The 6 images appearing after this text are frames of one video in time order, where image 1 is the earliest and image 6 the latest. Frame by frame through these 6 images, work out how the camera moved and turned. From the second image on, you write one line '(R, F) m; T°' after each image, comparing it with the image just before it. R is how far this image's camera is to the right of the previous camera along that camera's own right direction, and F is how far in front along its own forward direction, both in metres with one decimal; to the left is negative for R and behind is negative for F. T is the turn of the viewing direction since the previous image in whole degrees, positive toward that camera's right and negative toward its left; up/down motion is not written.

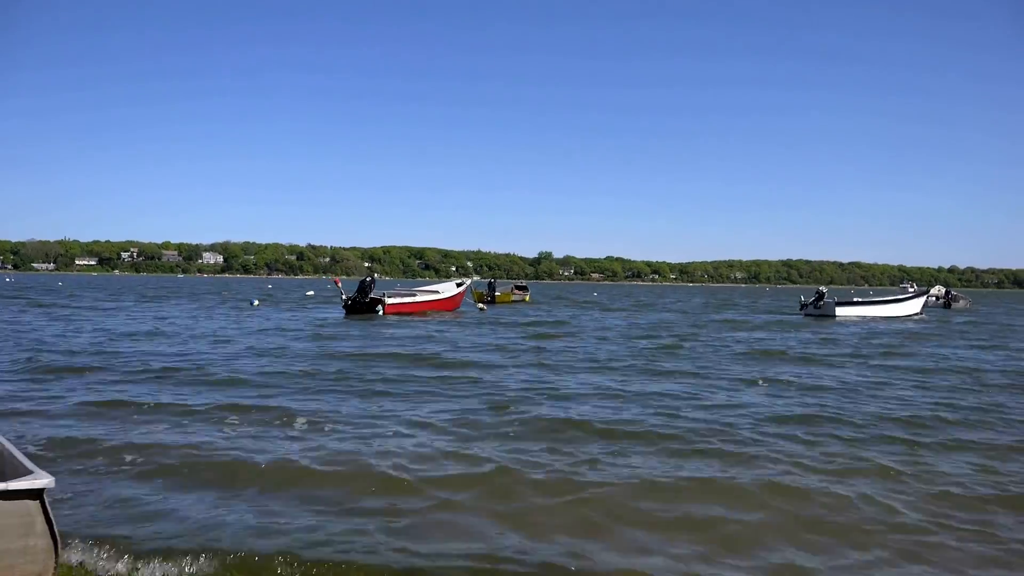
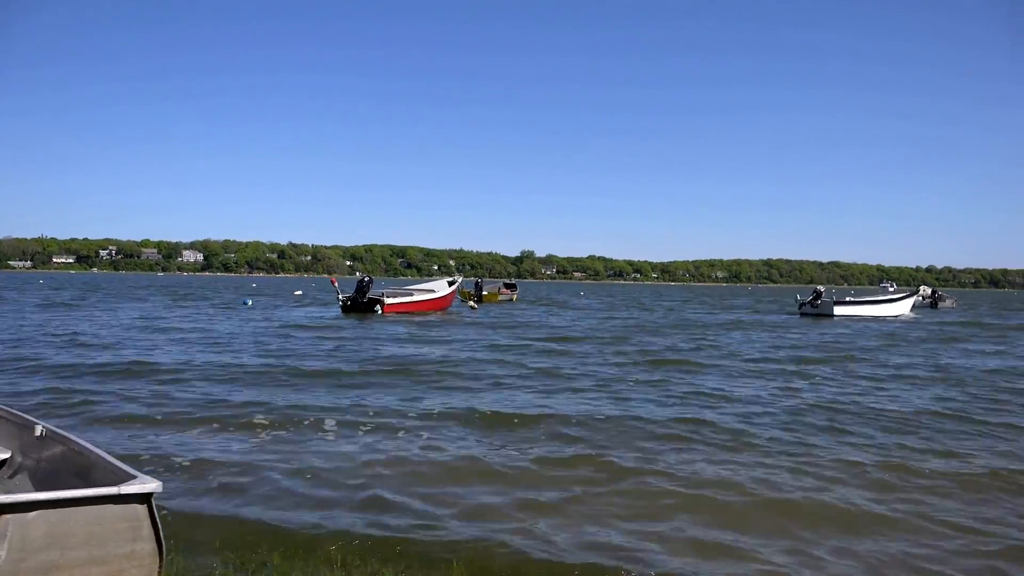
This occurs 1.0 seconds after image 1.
(-0.6, 0.0) m; +1°
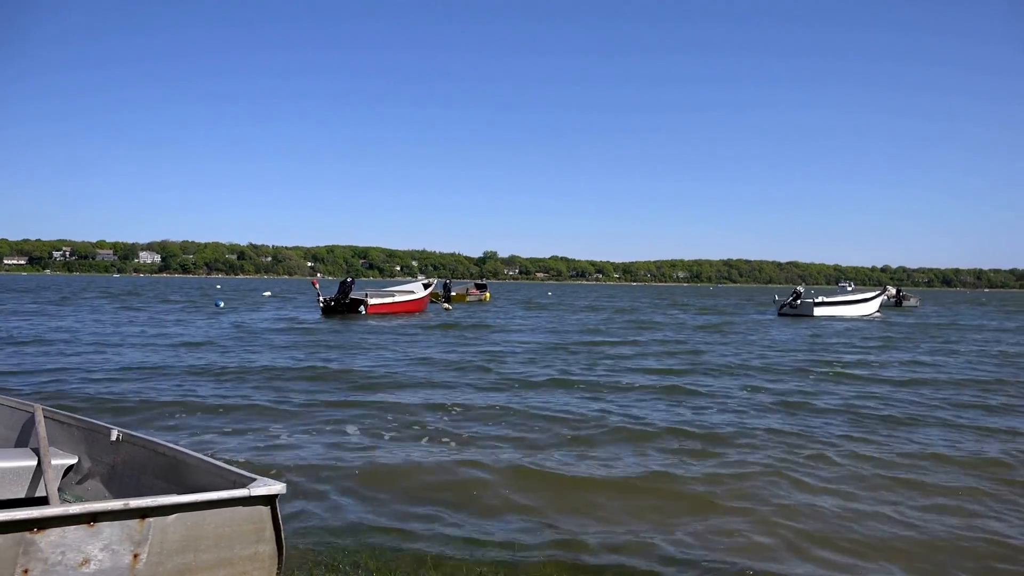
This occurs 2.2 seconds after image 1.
(-0.7, -0.1) m; +2°
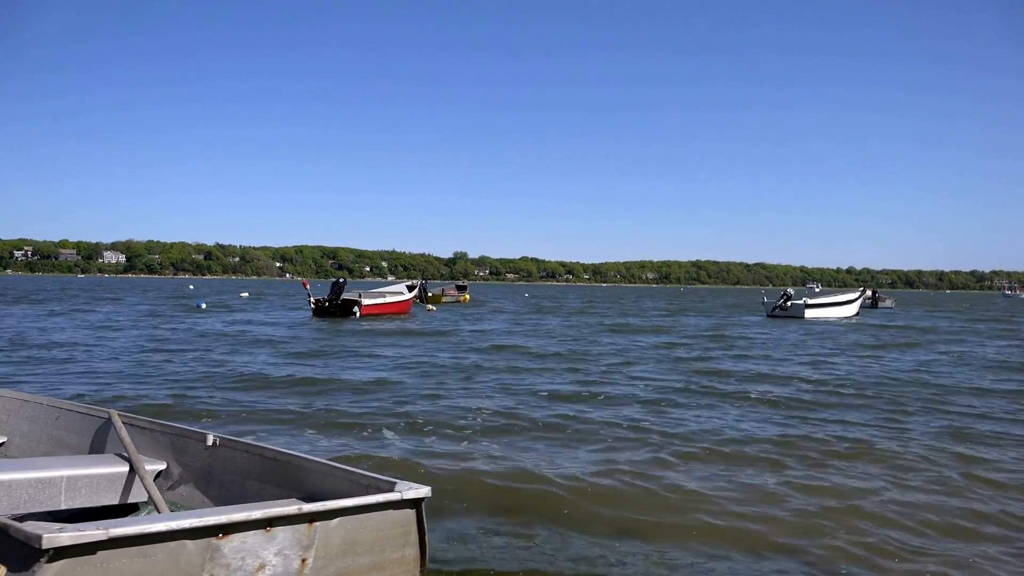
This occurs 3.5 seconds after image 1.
(-0.8, 0.0) m; +2°
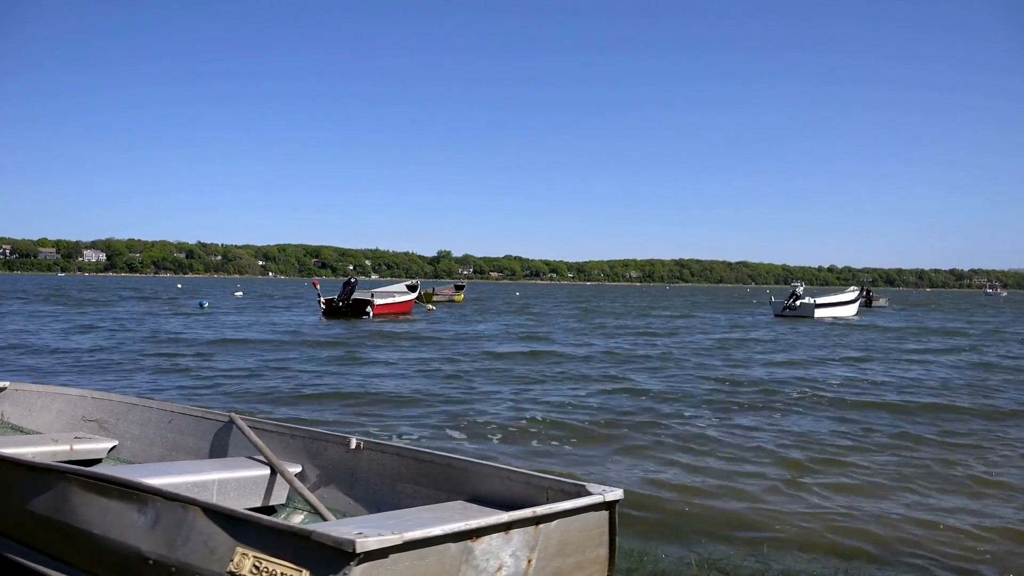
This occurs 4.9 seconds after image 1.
(-1.0, -0.1) m; +1°
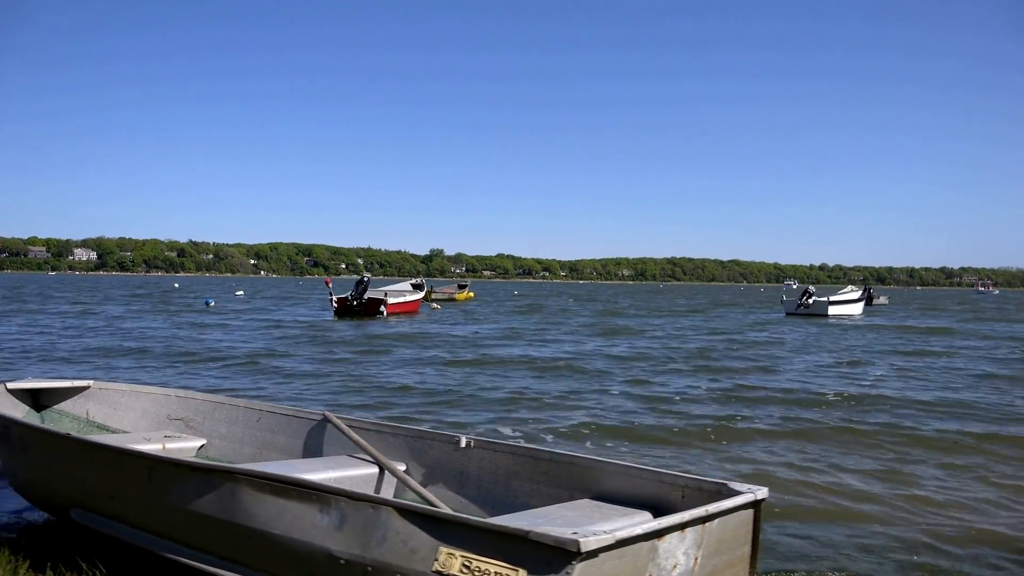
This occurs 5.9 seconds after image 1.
(-0.7, -0.1) m; 0°
